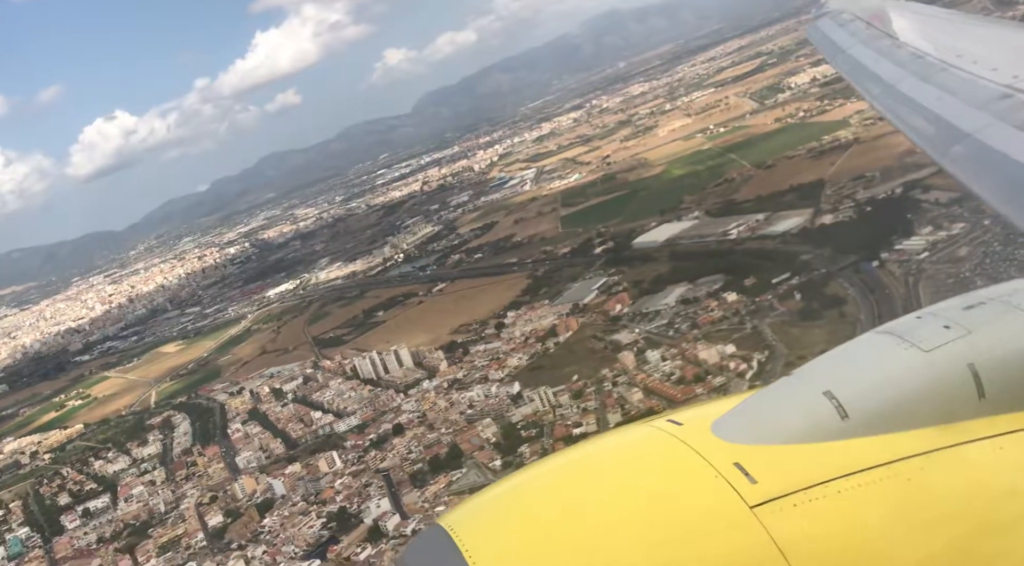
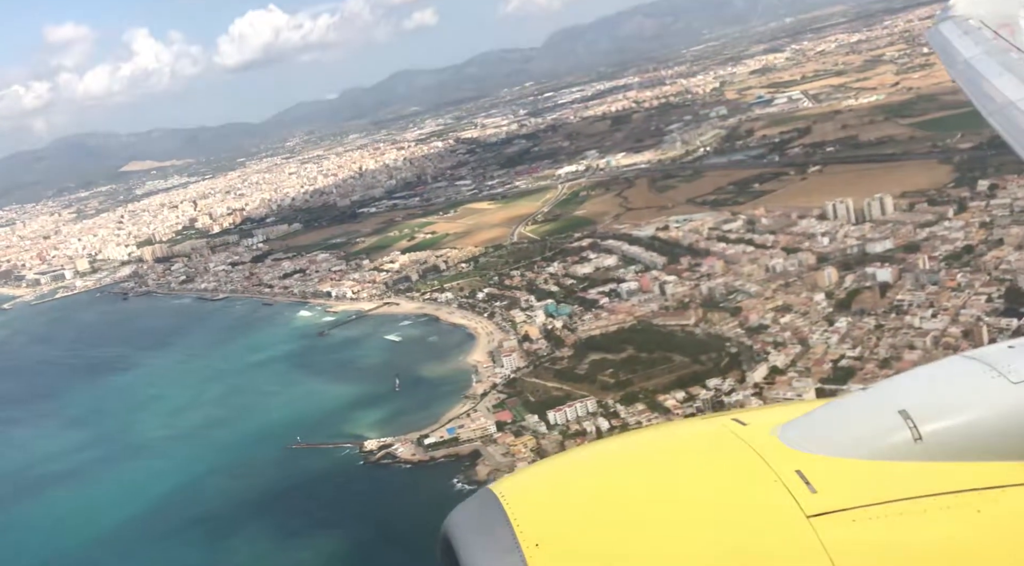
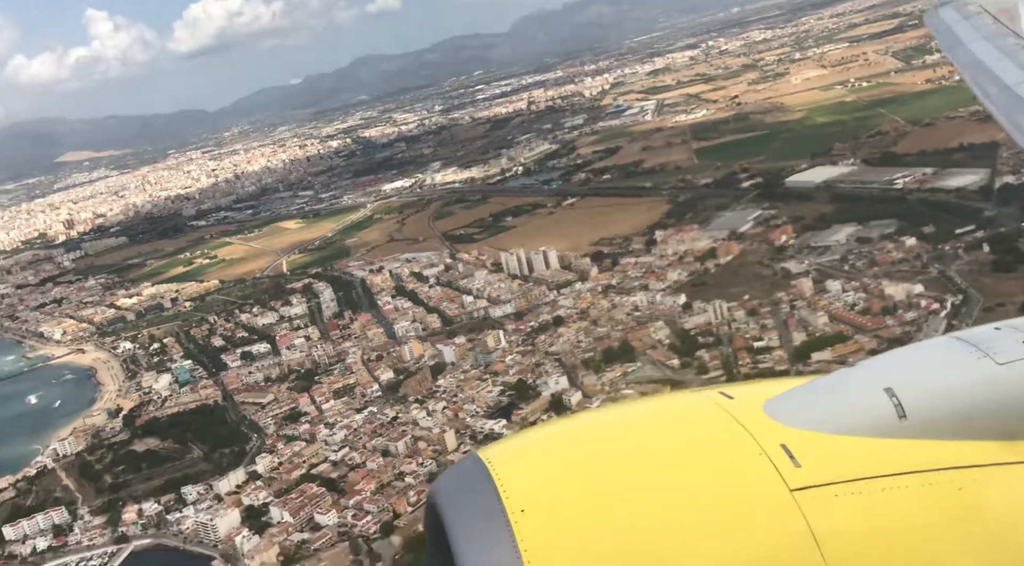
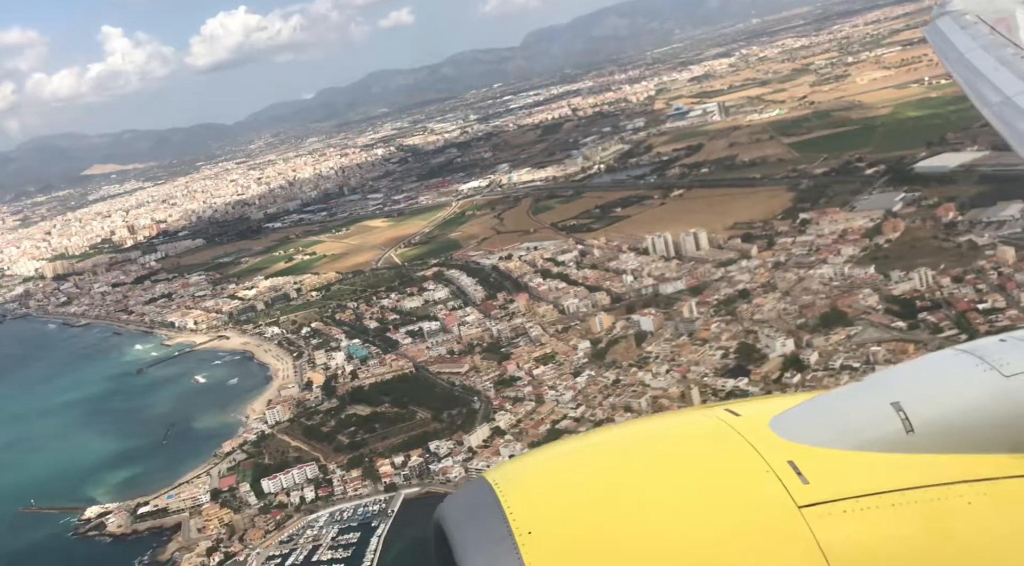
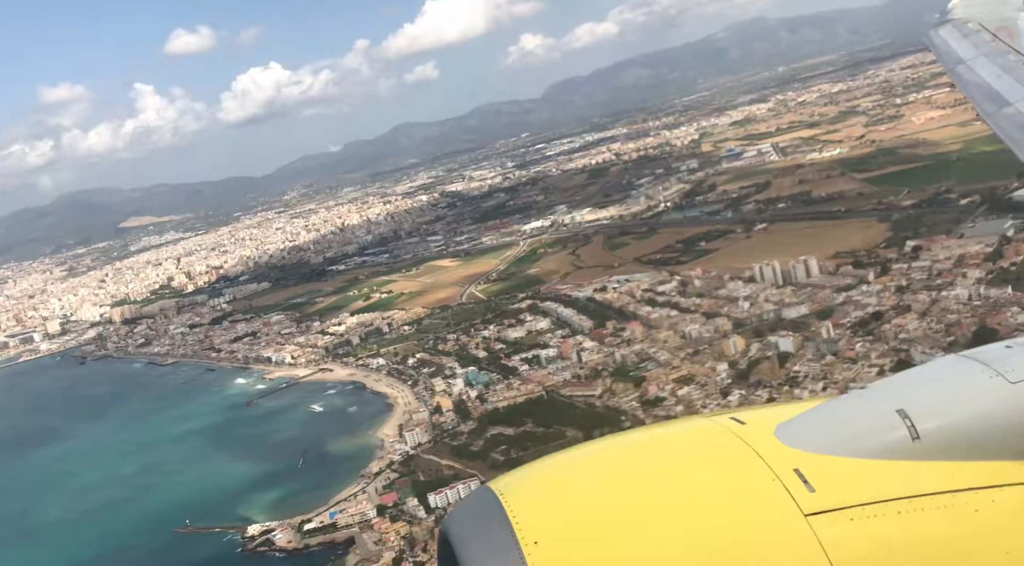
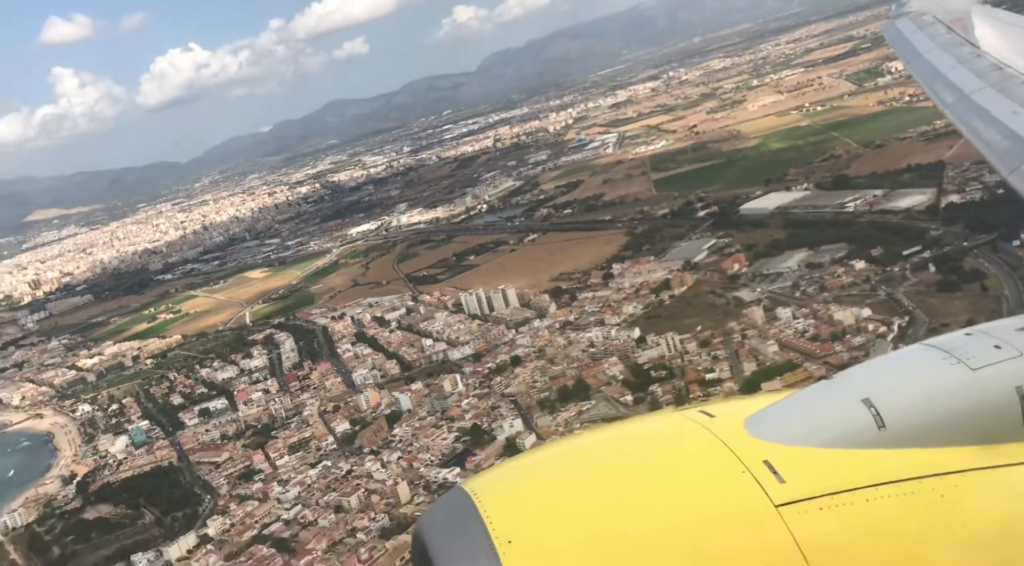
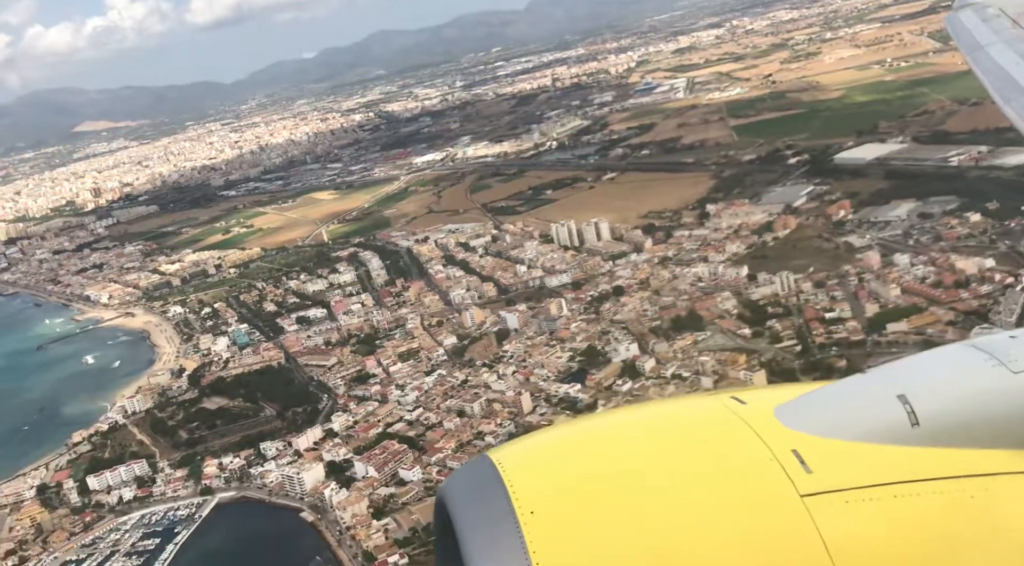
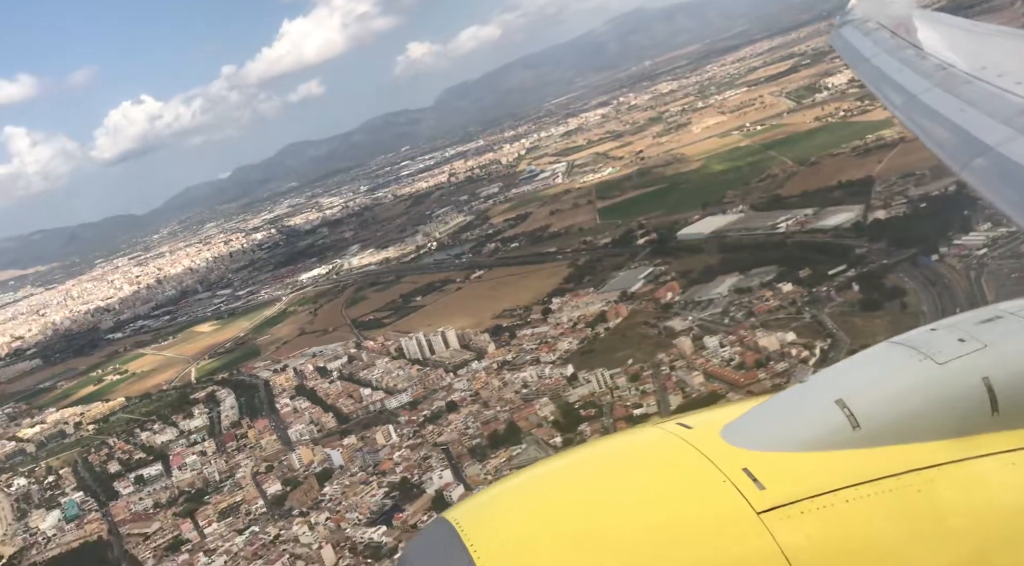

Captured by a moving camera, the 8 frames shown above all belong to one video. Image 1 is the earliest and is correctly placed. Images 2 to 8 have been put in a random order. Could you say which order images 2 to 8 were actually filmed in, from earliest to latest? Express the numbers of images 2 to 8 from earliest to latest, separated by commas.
8, 6, 3, 7, 4, 5, 2
